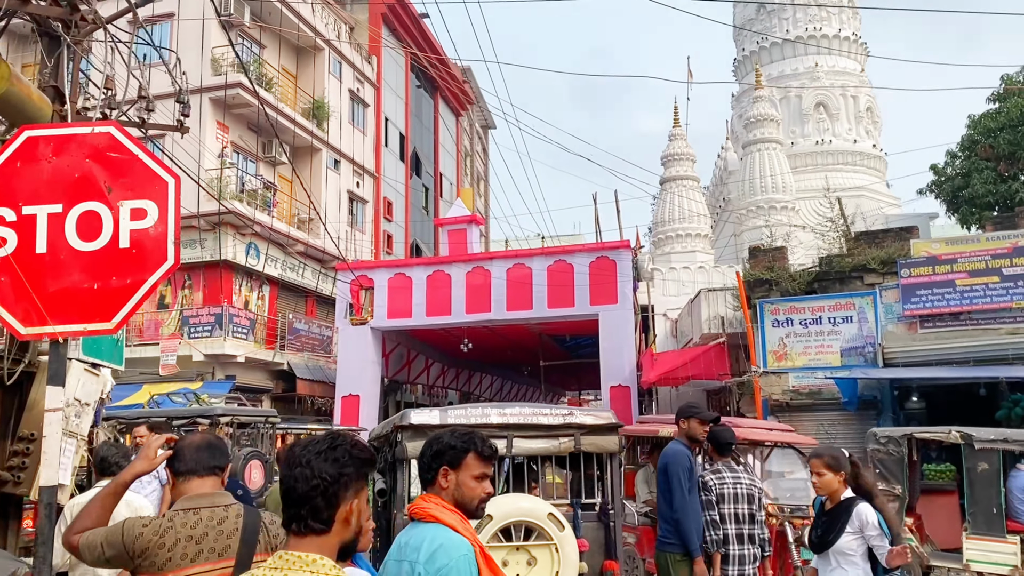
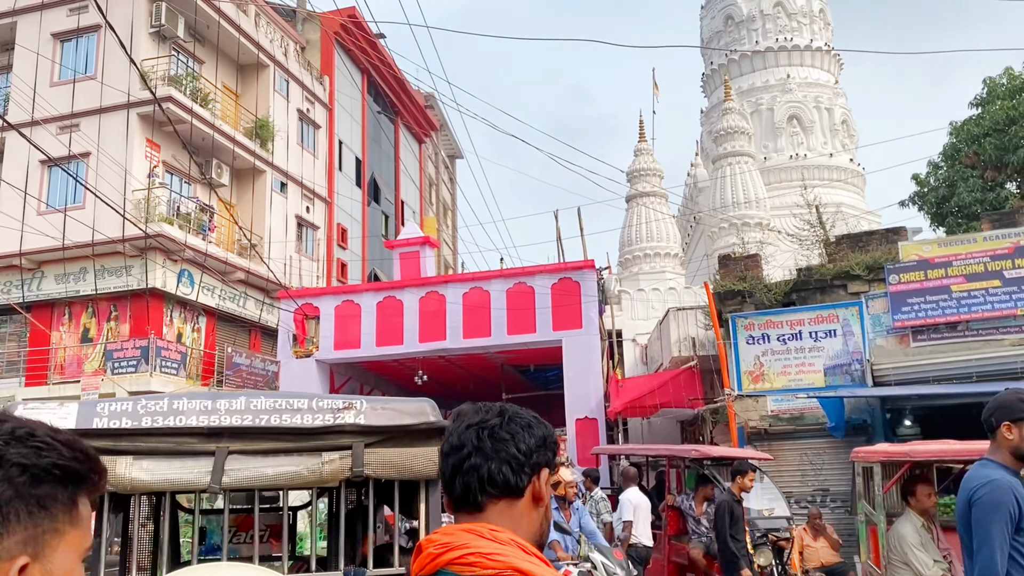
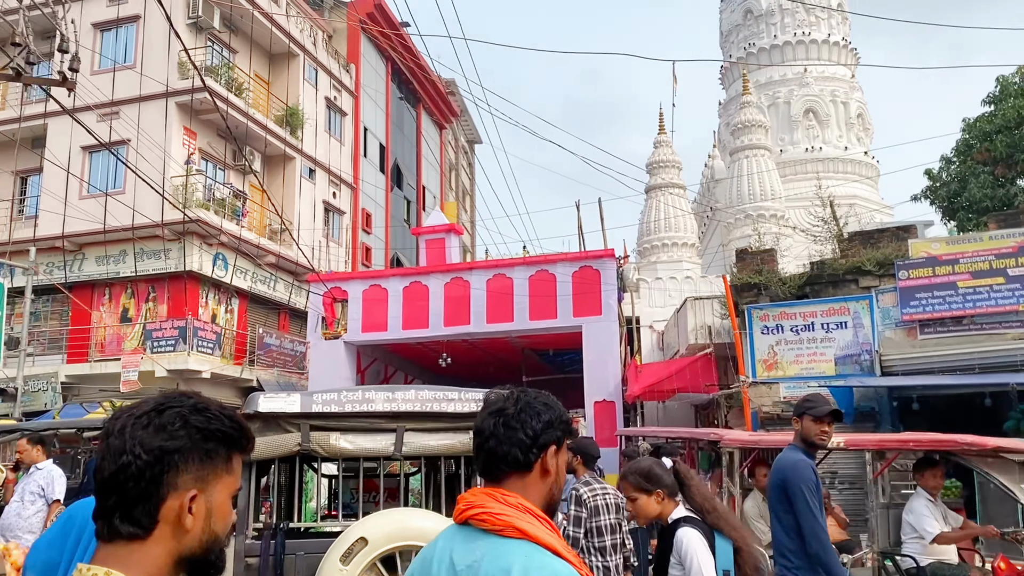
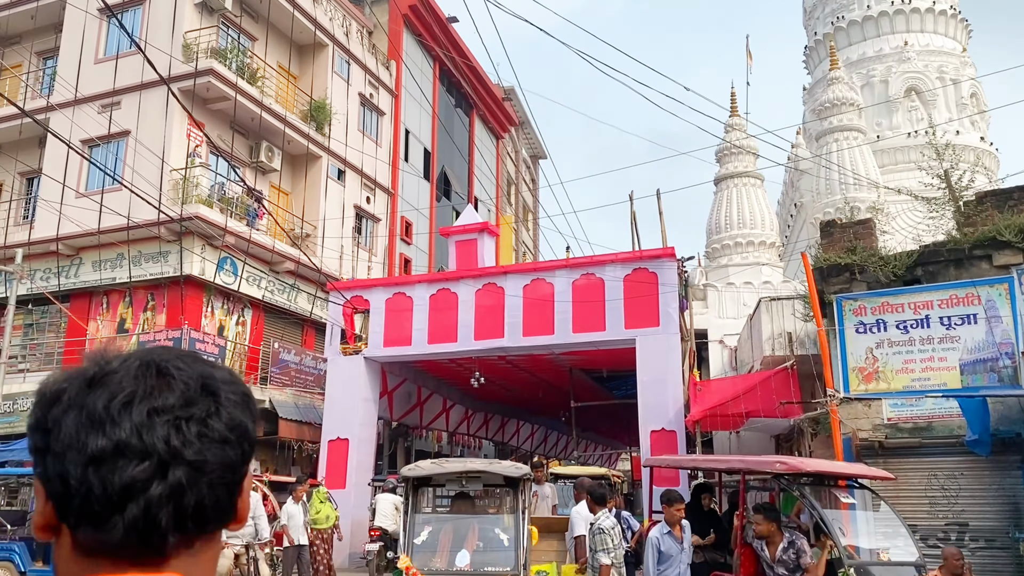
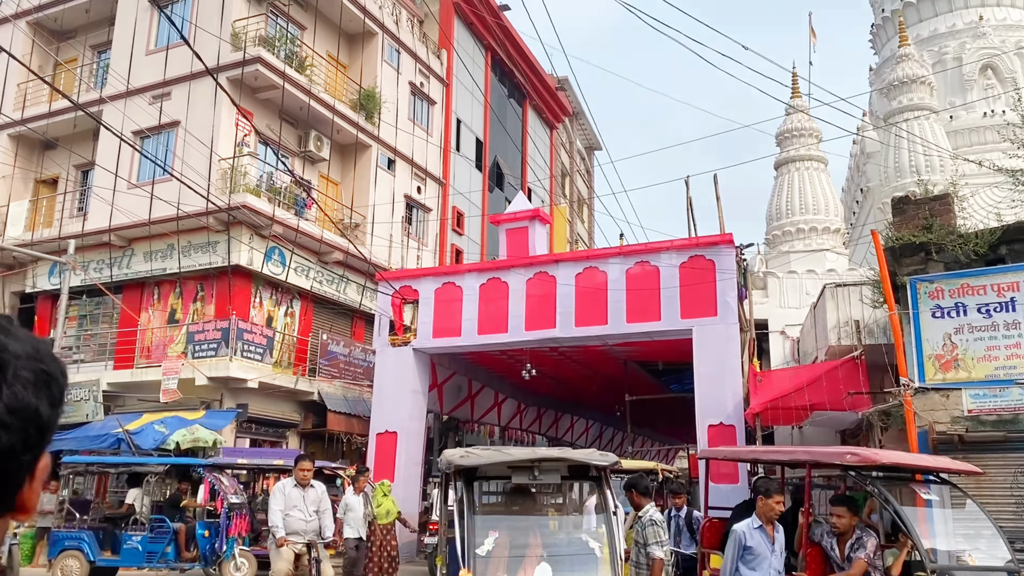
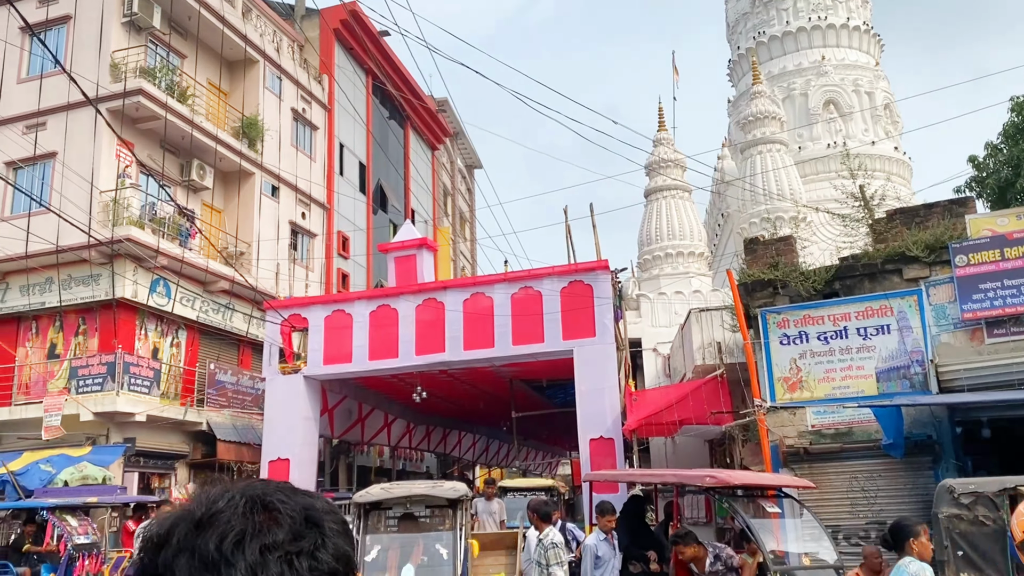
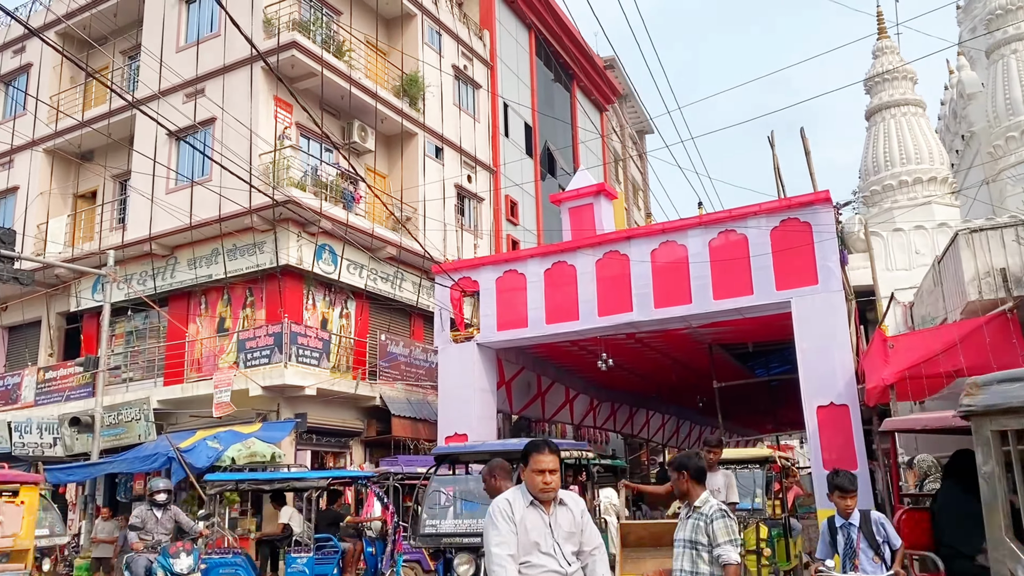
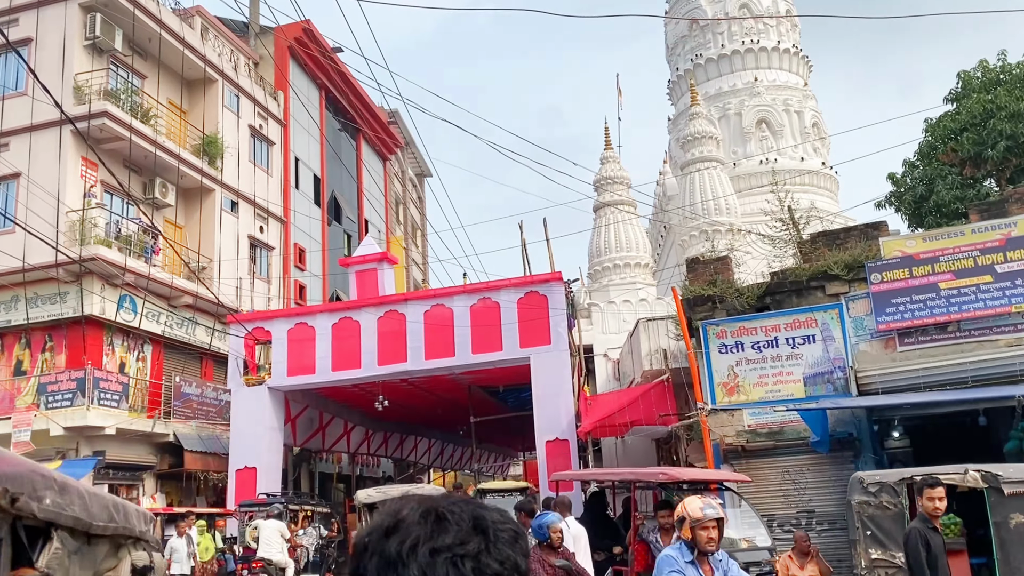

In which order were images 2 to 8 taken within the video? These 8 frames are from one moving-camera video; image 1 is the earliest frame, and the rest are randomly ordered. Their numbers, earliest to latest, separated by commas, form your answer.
3, 2, 8, 6, 4, 5, 7
